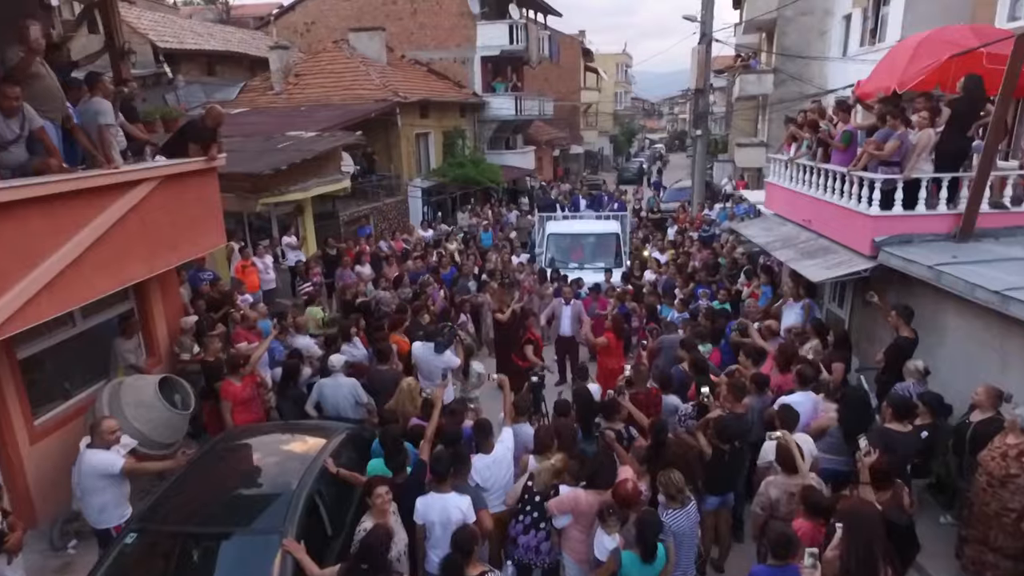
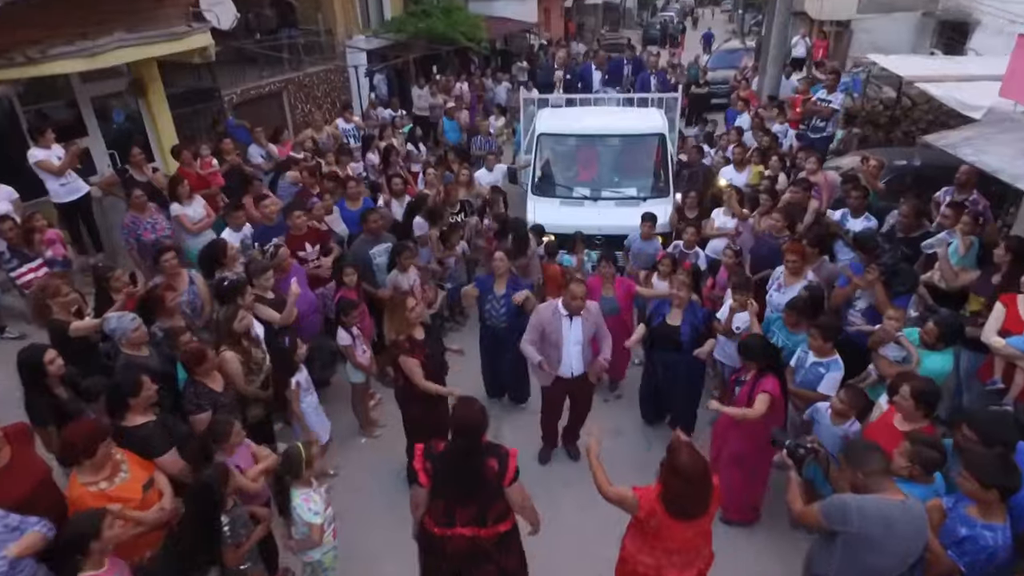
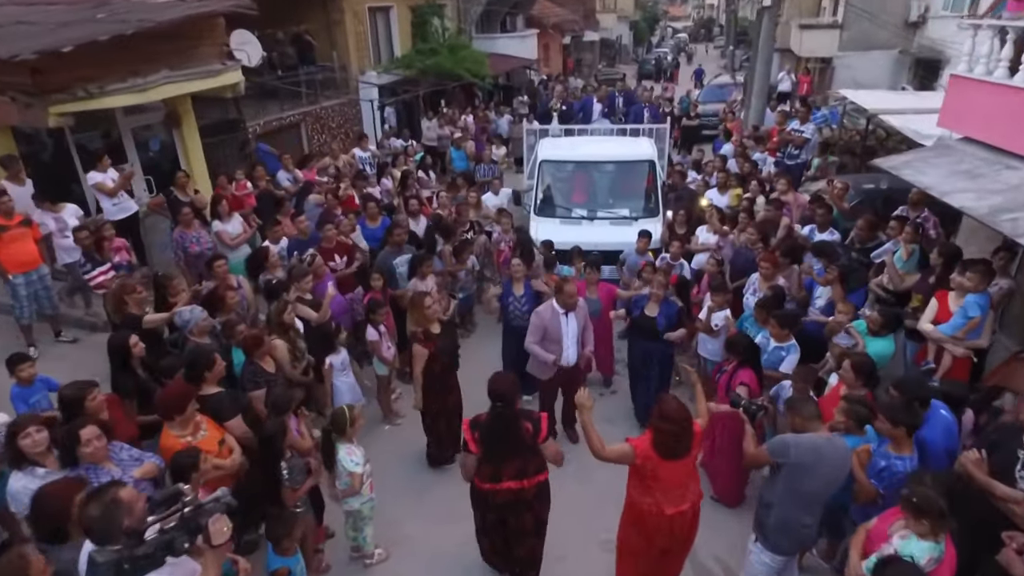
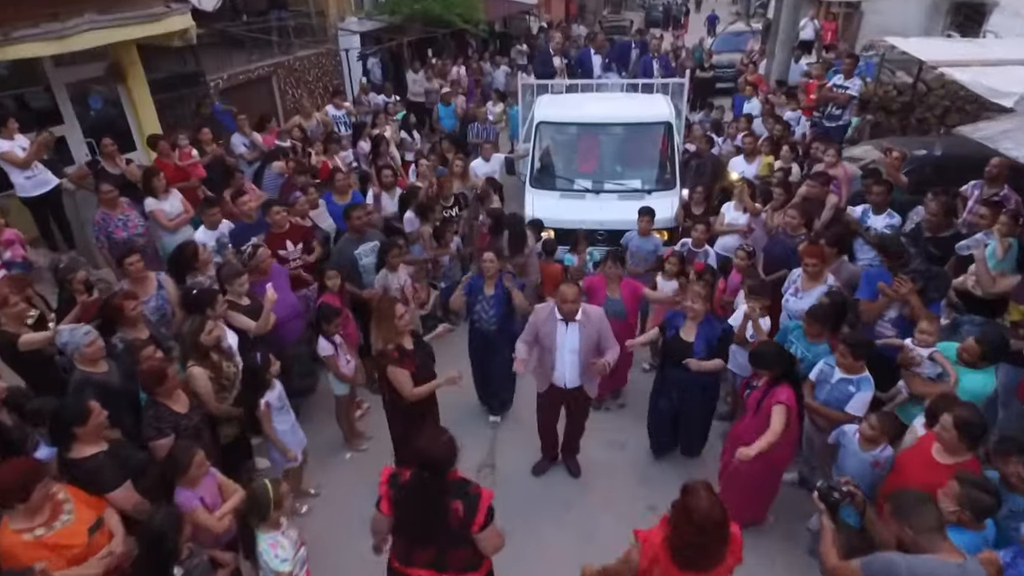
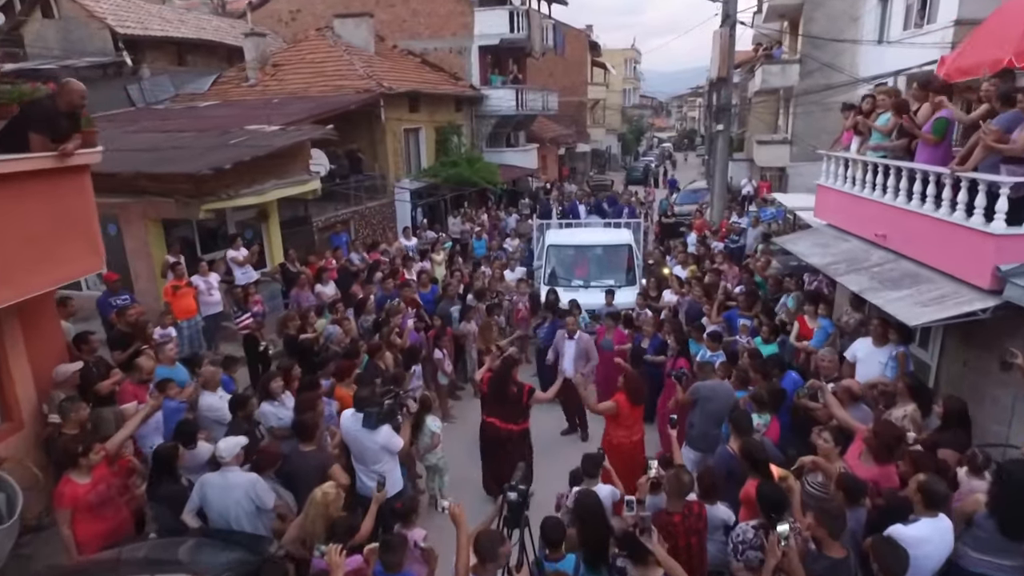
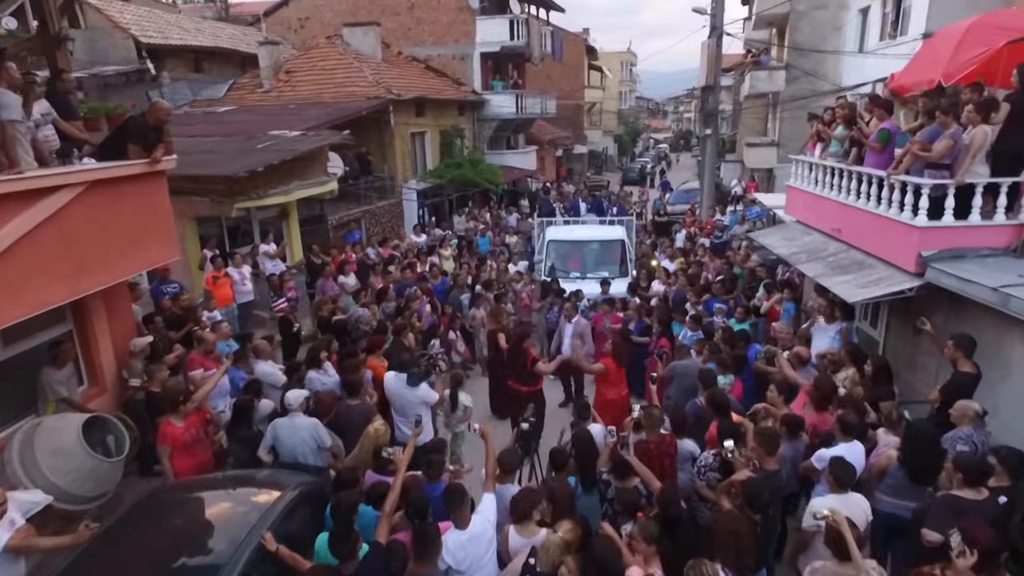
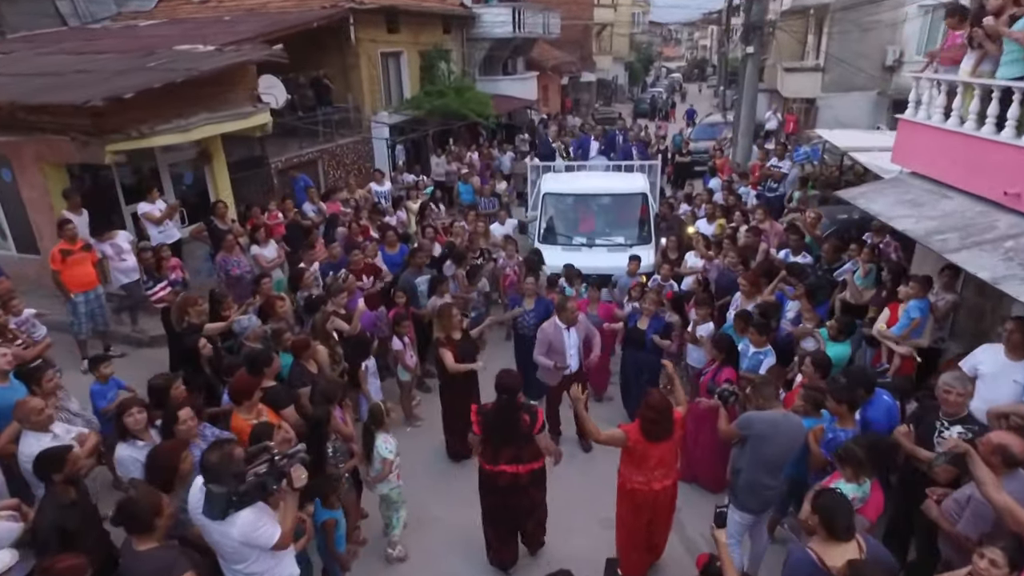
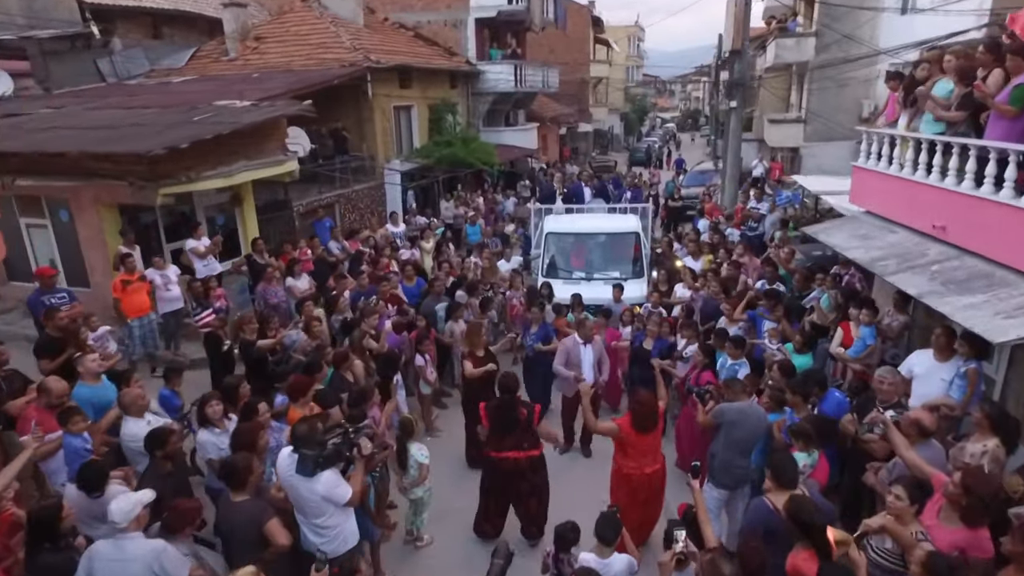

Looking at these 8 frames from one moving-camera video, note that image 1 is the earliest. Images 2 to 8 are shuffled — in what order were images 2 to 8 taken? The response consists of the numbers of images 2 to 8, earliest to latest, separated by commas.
6, 5, 8, 7, 3, 2, 4
